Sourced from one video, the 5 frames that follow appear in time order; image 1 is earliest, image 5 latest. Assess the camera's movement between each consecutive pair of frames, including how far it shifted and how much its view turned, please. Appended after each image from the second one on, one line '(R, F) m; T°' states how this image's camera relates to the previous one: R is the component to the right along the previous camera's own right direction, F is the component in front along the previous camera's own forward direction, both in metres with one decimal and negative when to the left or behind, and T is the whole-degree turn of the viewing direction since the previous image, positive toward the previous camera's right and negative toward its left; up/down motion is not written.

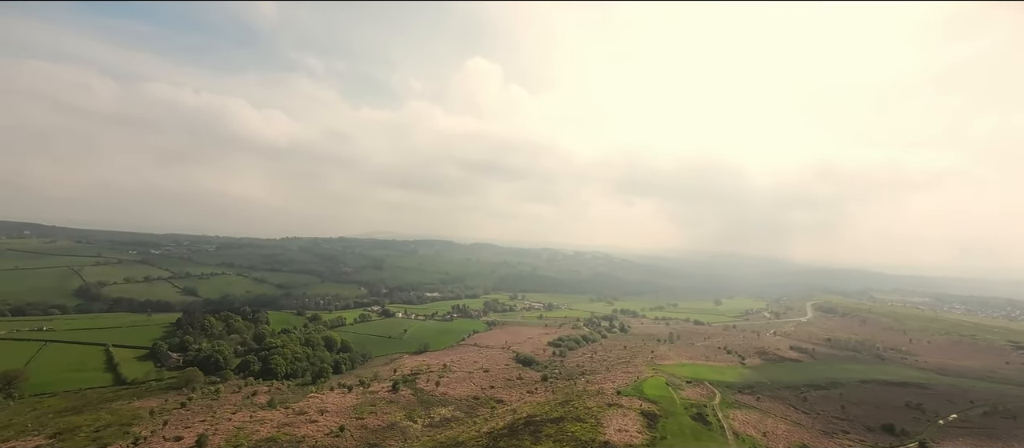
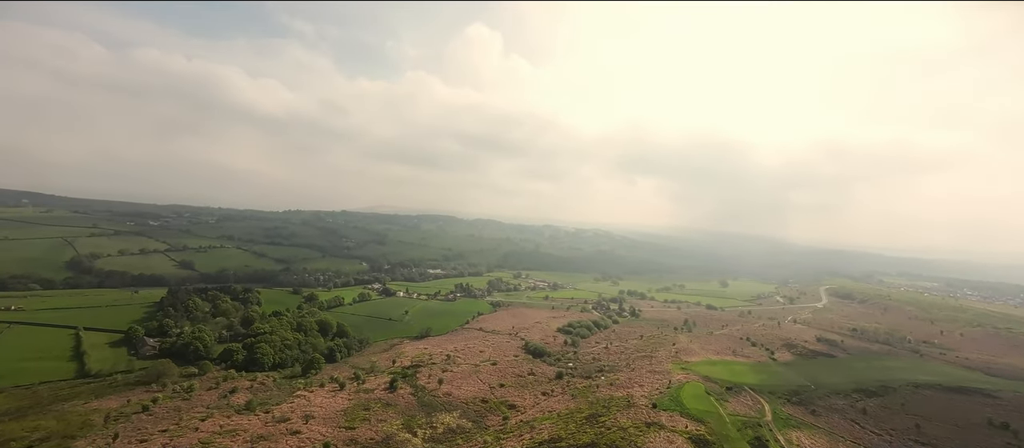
(-0.8, +3.7) m; 0°
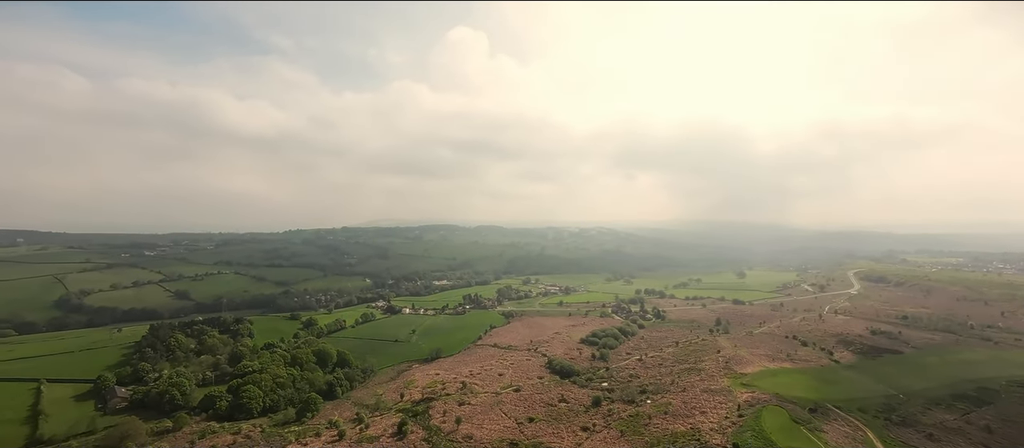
(-0.8, +3.8) m; 0°
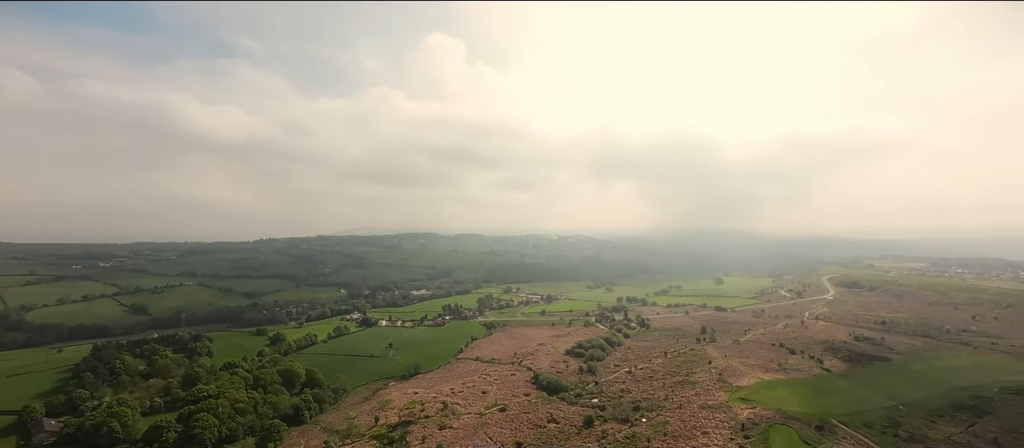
(-0.3, +1.6) m; +3°
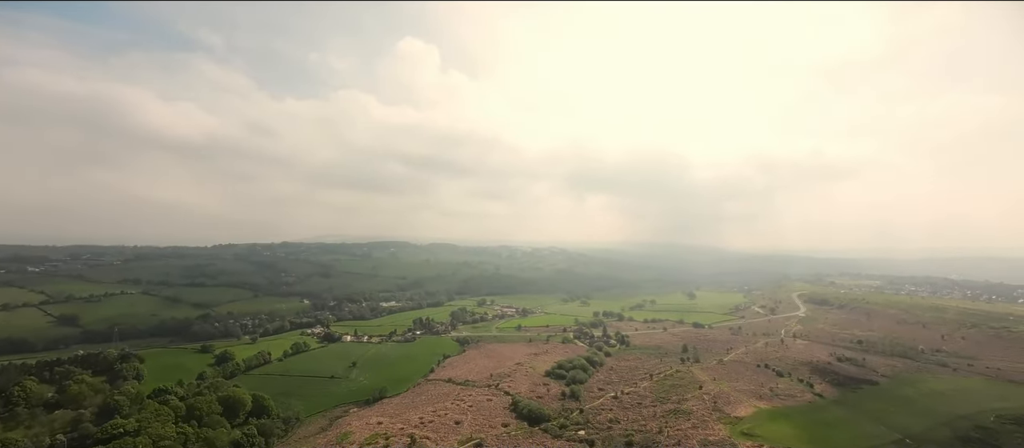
(-0.5, +2.4) m; +4°
